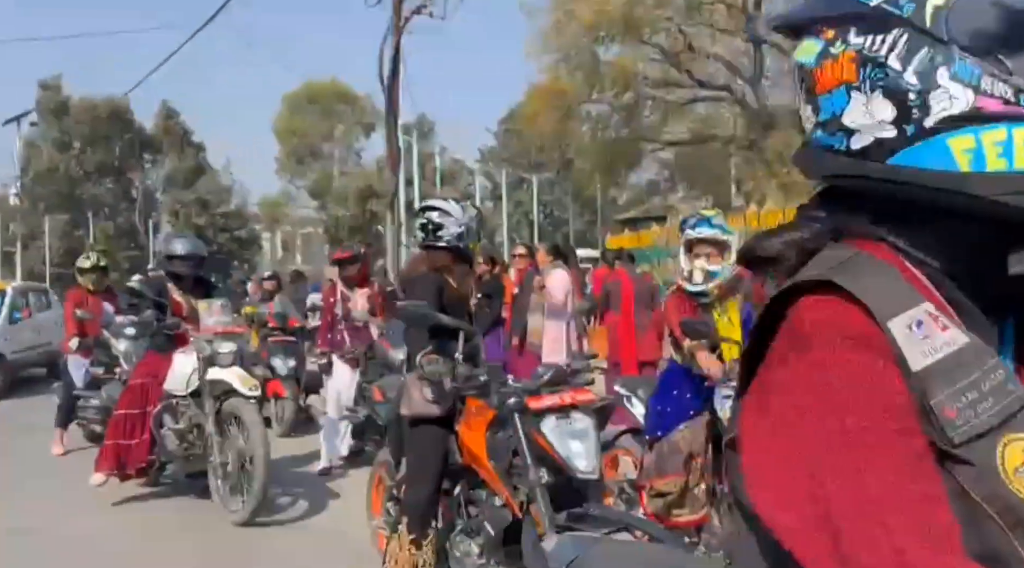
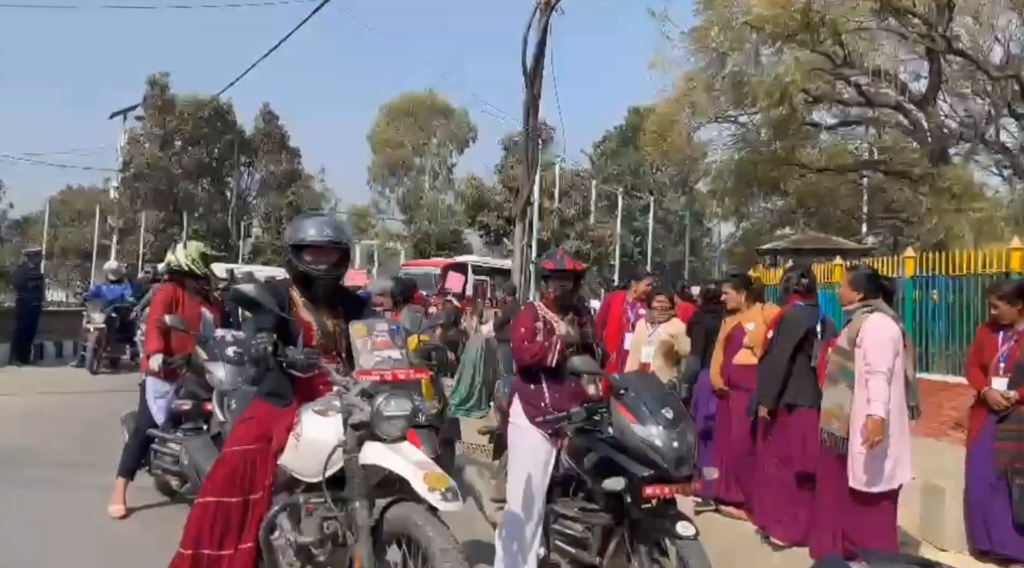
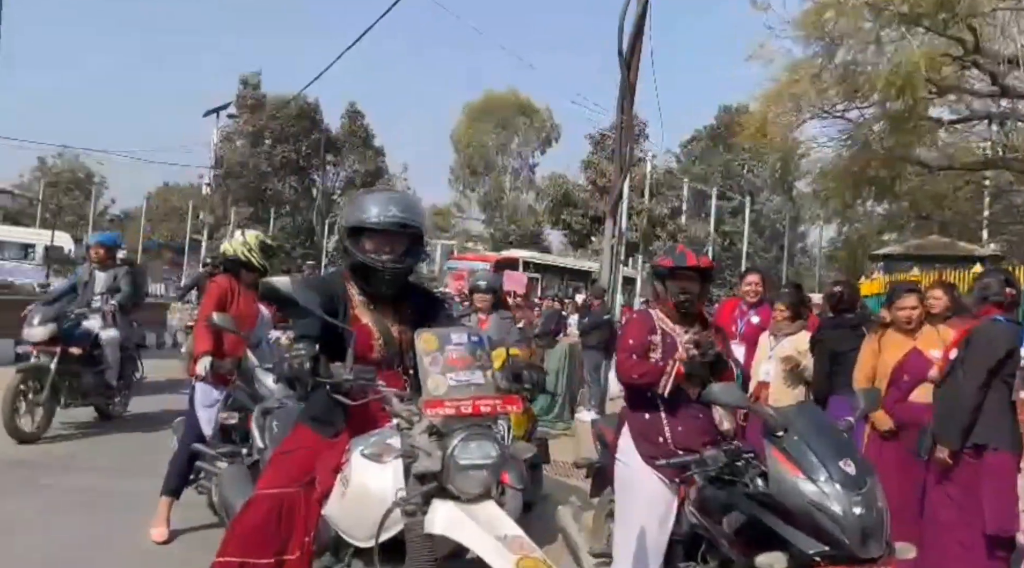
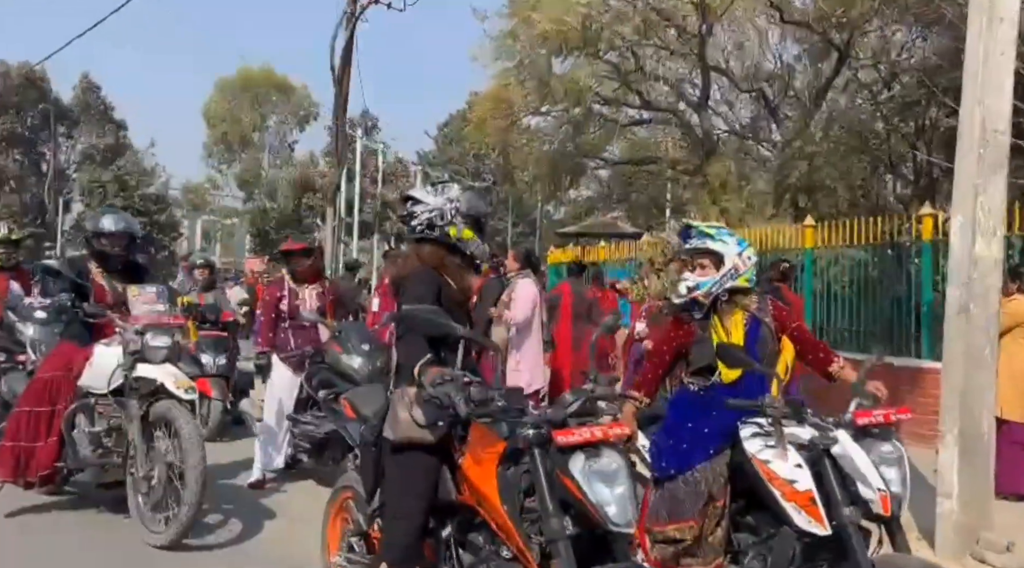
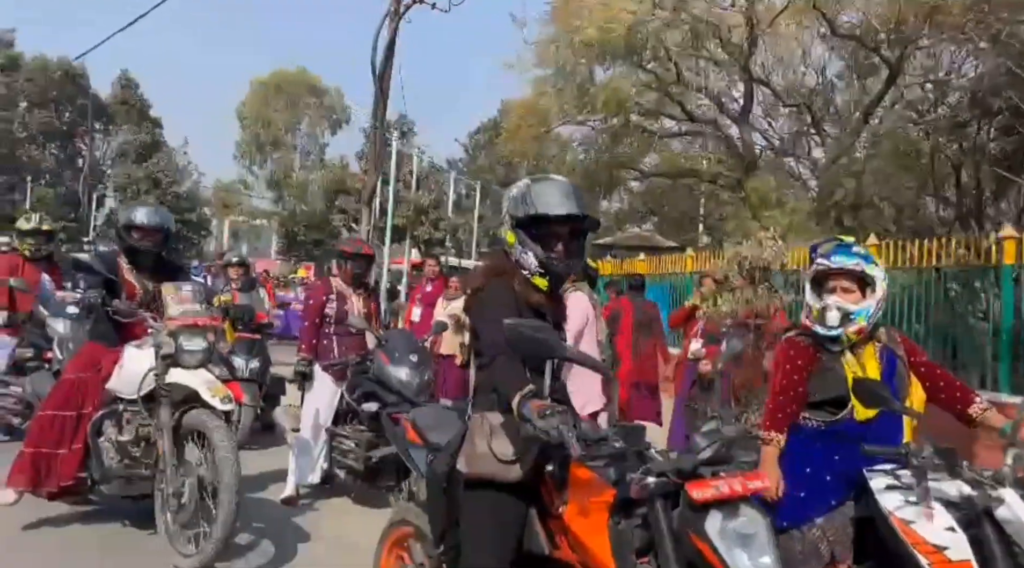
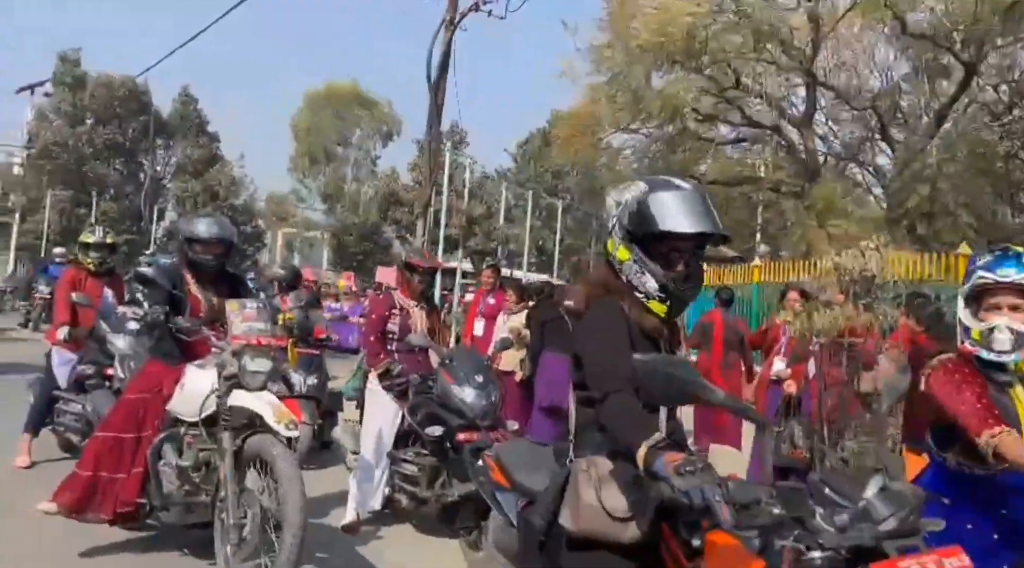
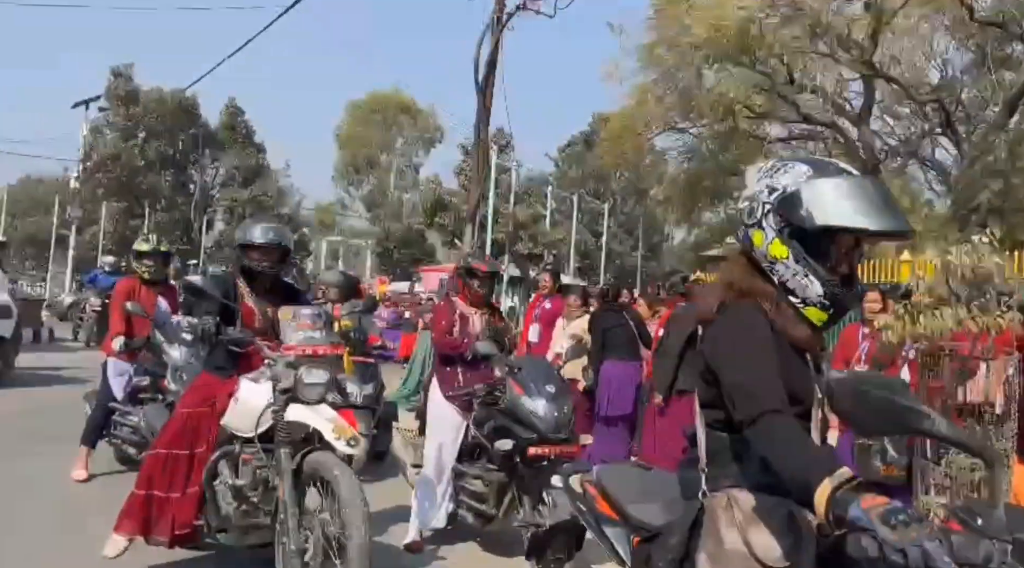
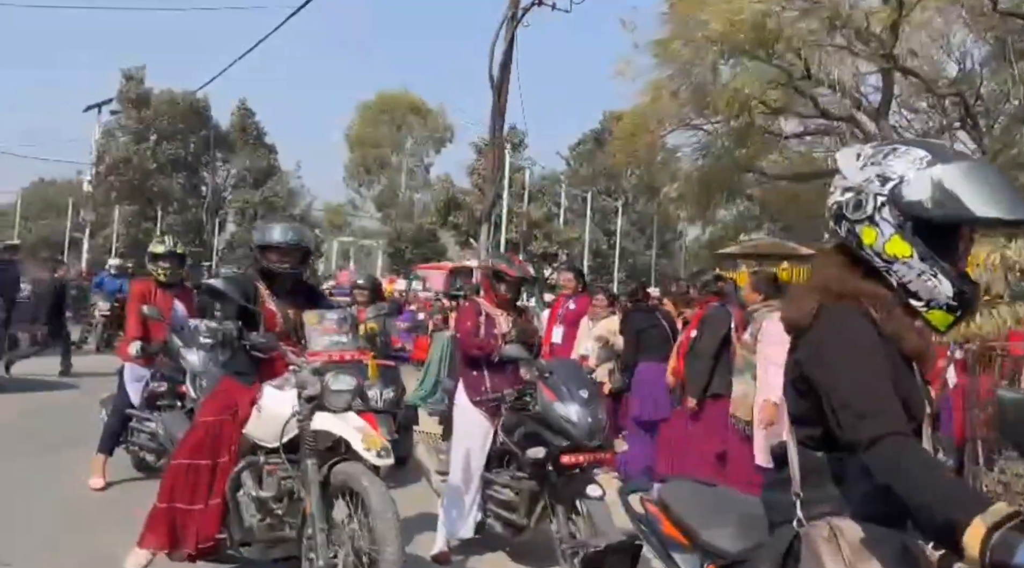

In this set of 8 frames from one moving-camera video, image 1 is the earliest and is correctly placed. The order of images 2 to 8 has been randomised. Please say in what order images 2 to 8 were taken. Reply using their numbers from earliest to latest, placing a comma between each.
4, 5, 6, 7, 8, 2, 3
